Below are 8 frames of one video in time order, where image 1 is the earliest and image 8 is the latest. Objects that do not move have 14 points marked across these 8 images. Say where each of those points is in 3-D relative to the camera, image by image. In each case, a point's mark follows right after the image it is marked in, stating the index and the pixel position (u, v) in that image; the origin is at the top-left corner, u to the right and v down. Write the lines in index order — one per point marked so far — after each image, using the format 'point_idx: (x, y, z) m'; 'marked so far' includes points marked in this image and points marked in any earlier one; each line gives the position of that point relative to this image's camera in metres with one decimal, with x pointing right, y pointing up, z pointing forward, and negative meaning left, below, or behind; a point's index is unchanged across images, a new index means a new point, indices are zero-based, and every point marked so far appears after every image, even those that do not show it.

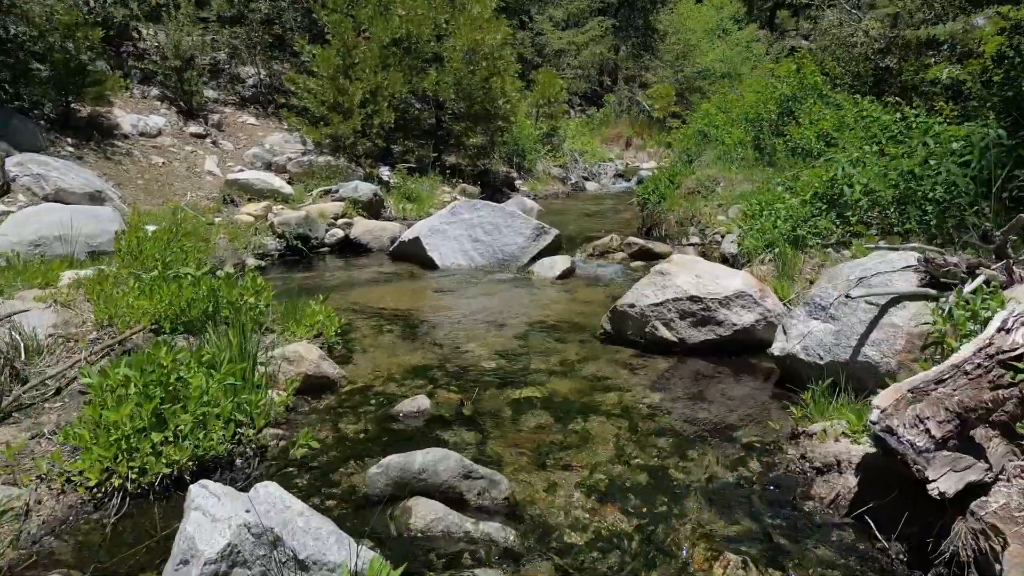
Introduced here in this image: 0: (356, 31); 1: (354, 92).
0: (-2.6, +4.2, +11.7) m
1: (-2.4, +3.0, +11.1) m
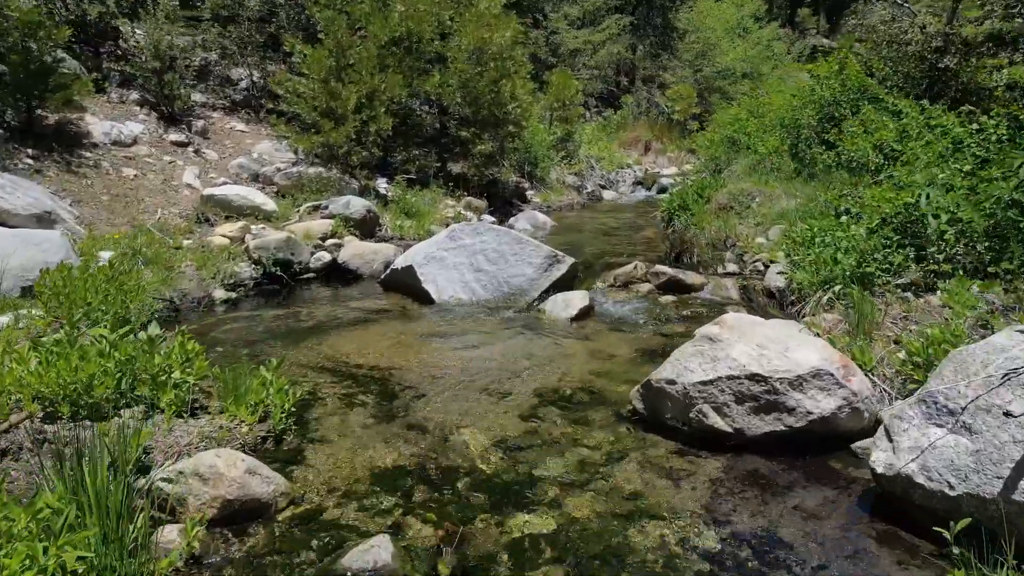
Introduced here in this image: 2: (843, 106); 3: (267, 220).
0: (-2.4, +3.8, +10.6) m
1: (-2.3, +2.7, +10.0) m
2: (+4.7, +2.6, +10.3) m
3: (-3.0, +0.8, +8.7) m
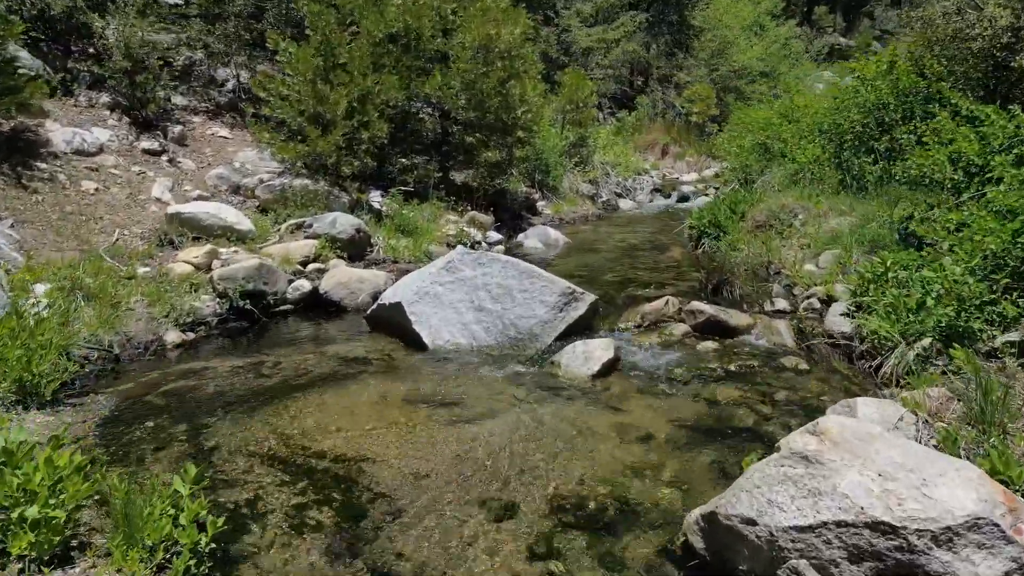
0: (-2.3, +3.5, +9.5) m
1: (-2.2, +2.3, +8.9) m
2: (+4.8, +2.2, +9.1) m
3: (-2.9, +0.5, +7.6) m
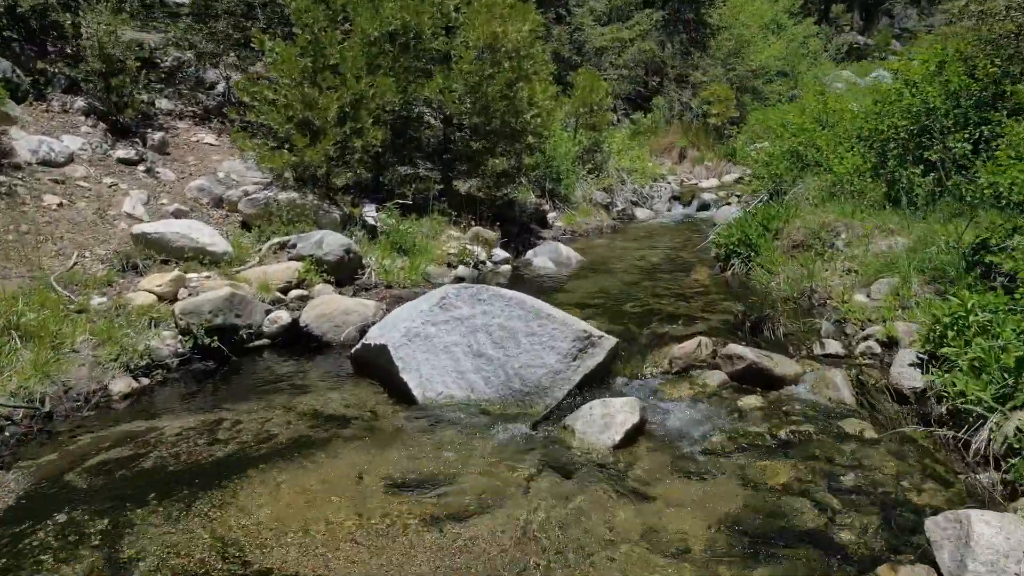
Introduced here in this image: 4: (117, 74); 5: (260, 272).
0: (-2.2, +3.2, +8.7) m
1: (-2.1, +2.1, +8.1) m
2: (+4.9, +1.9, +8.2) m
3: (-2.8, +0.2, +6.8) m
4: (-5.1, +2.8, +9.3) m
5: (-2.4, +0.1, +6.8) m
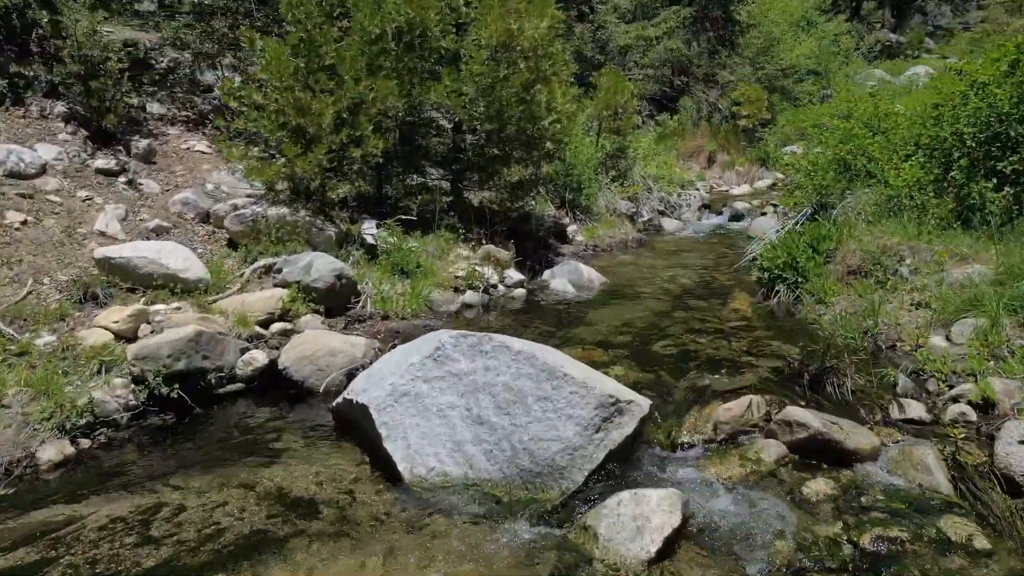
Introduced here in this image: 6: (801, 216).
0: (-2.0, +3.0, +7.9) m
1: (-1.9, +1.8, +7.3) m
2: (+5.1, +1.6, +7.1) m
3: (-2.7, 0.0, +6.0) m
4: (-4.9, +2.5, +8.5) m
5: (-2.3, -0.1, +6.0) m
6: (+3.6, +0.9, +9.0) m
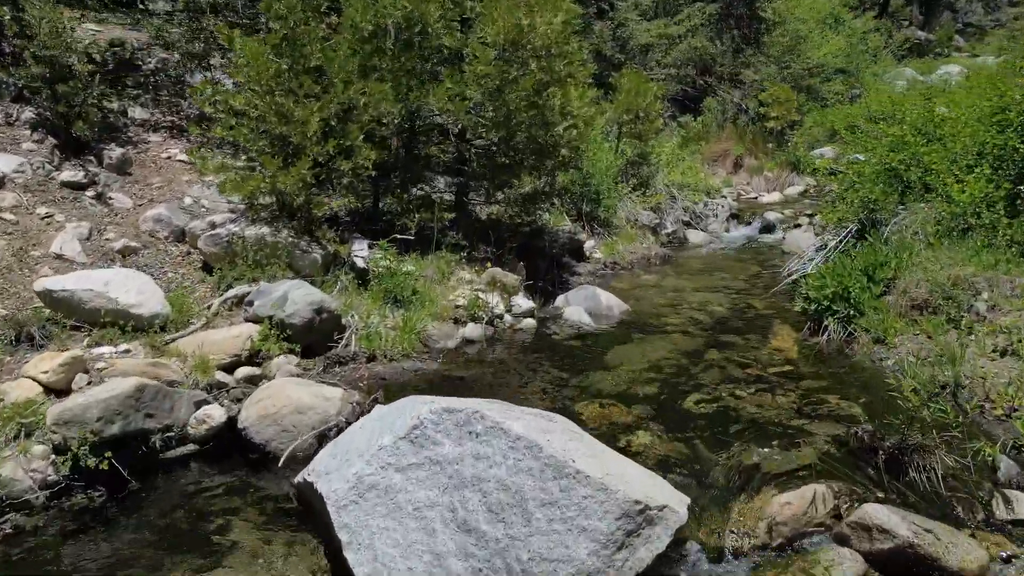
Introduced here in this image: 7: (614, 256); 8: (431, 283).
0: (-1.9, +2.7, +7.0) m
1: (-1.8, +1.5, +6.4) m
2: (+5.1, +1.3, +6.1) m
3: (-2.7, -0.3, +5.2) m
4: (-4.8, +2.2, +7.8) m
5: (-2.2, -0.4, +5.1) m
6: (+3.7, +0.6, +8.0) m
7: (+1.3, +0.4, +9.4) m
8: (-0.8, 0.0, +6.8) m
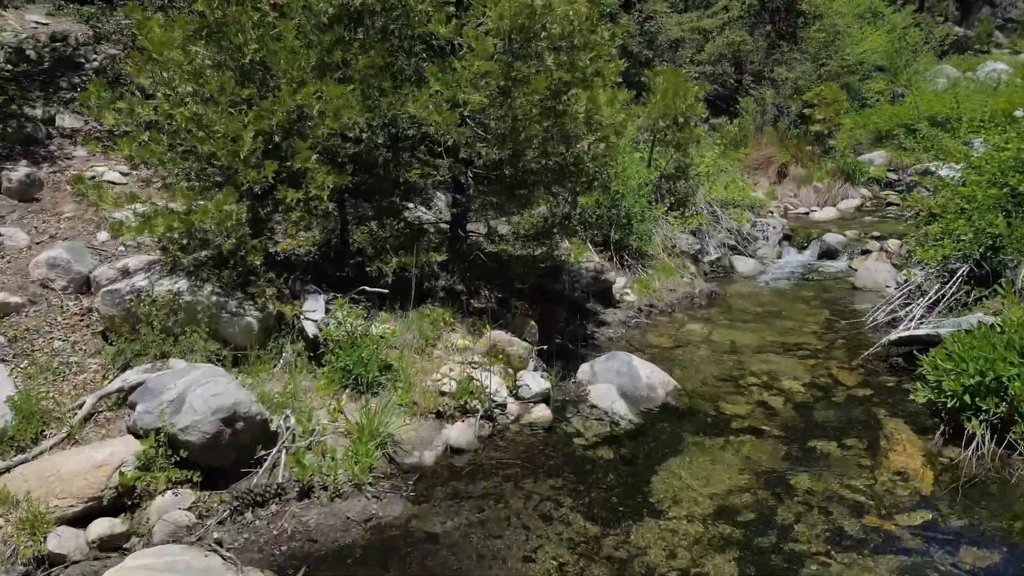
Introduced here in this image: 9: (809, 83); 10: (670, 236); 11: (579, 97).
0: (-1.8, +2.2, +5.3) m
1: (-1.8, +1.0, +4.7) m
2: (+5.2, +0.8, +4.2) m
3: (-2.7, -0.8, +3.5) m
4: (-4.7, +1.8, +6.1) m
5: (-2.2, -0.9, +3.4) m
6: (+3.8, +0.1, +6.2) m
7: (+1.4, -0.1, +7.6) m
8: (-0.7, -0.5, +5.0) m
9: (+8.0, +5.5, +19.4) m
10: (+2.0, +0.6, +9.1) m
11: (+0.5, +1.5, +5.6) m
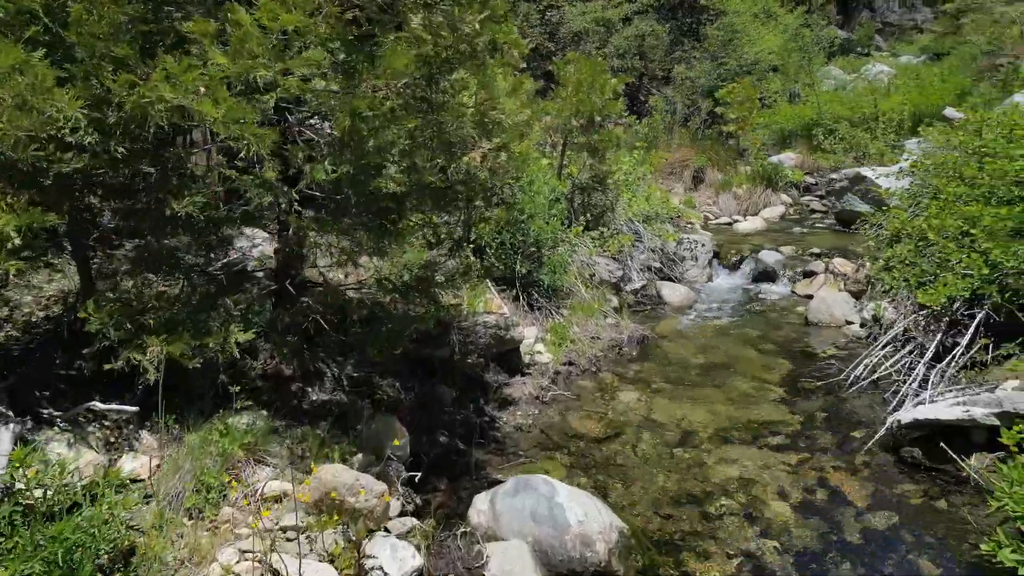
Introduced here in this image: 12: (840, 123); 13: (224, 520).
0: (-2.5, +1.7, +3.0) m
1: (-2.4, +0.5, +2.4) m
2: (+4.6, +0.5, +2.8) m
3: (-3.1, -1.3, +1.1) m
4: (-5.5, +1.2, +3.4) m
5: (-2.6, -1.4, +1.1) m
6: (+3.0, -0.3, +4.6) m
7: (+0.4, -0.5, +5.7) m
8: (-1.3, -0.9, +2.9) m
9: (+5.3, +5.2, +18.2) m
10: (+0.8, +0.2, +7.3) m
11: (-0.2, +1.0, +3.6) m
12: (+7.3, +3.6, +16.0) m
13: (-1.2, -0.9, +3.0) m
